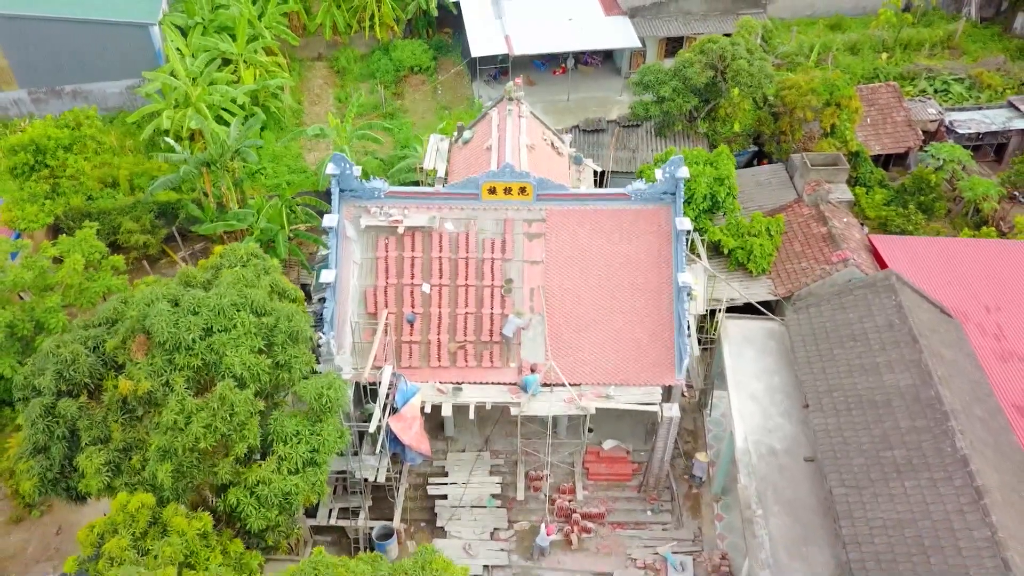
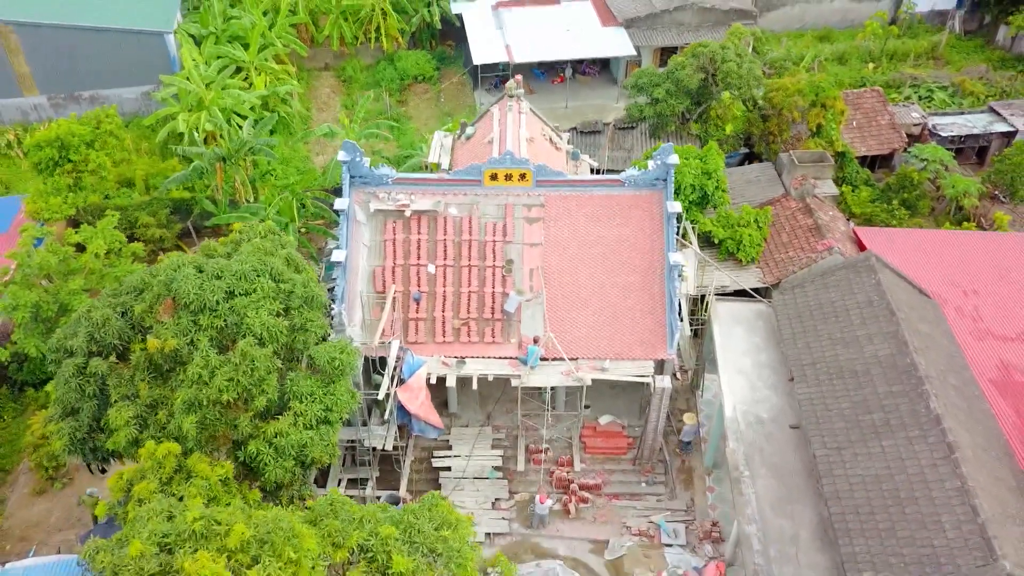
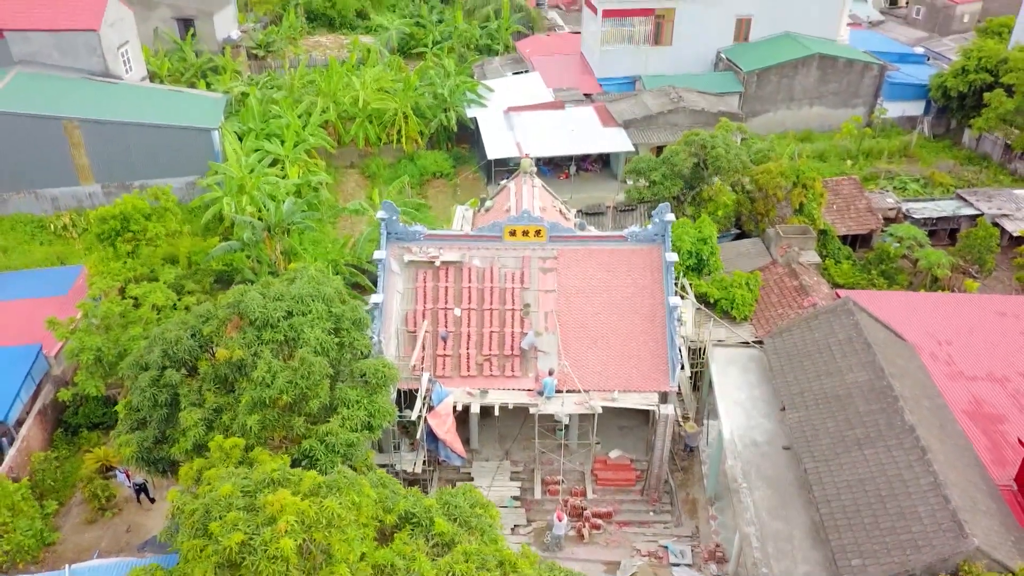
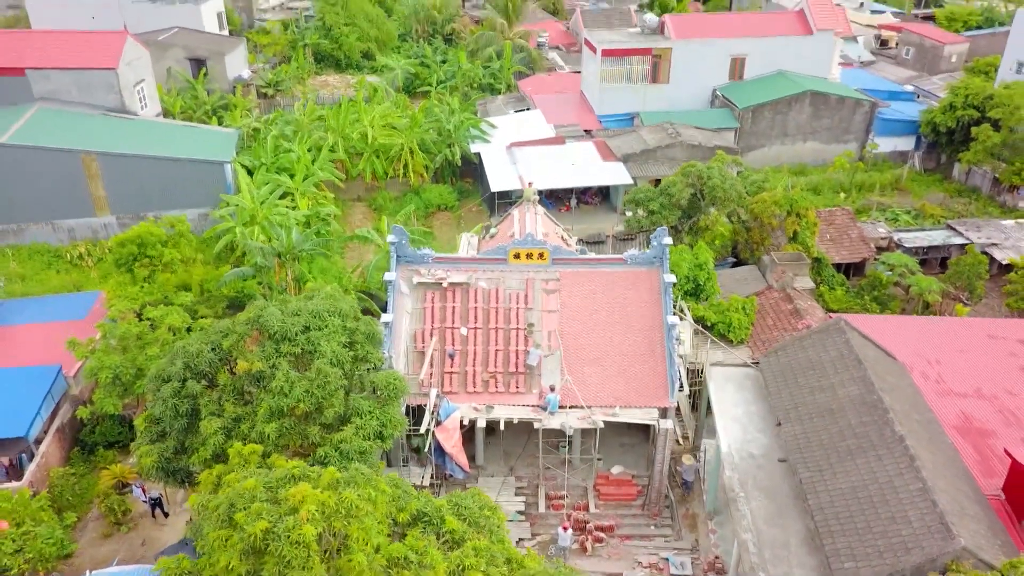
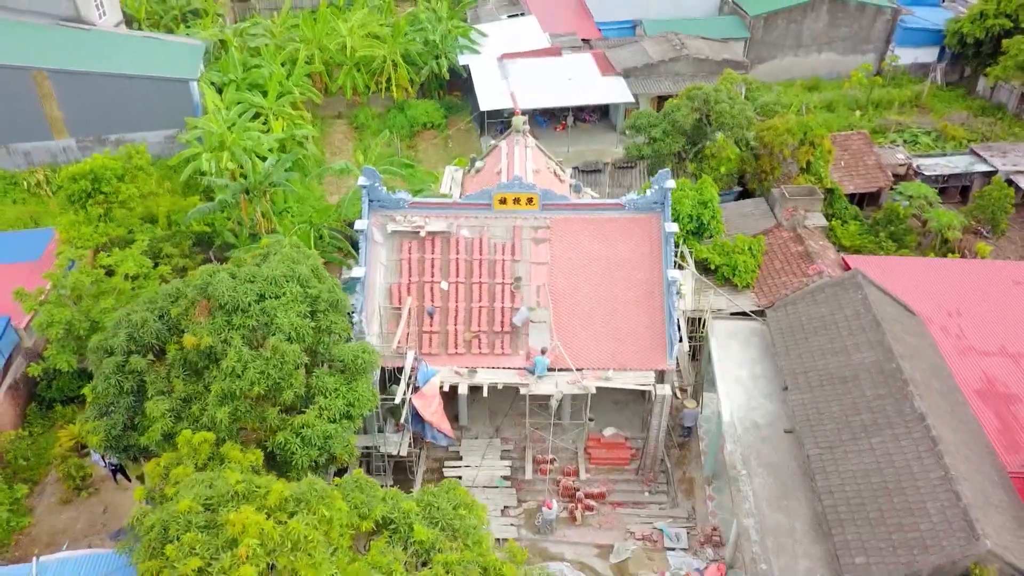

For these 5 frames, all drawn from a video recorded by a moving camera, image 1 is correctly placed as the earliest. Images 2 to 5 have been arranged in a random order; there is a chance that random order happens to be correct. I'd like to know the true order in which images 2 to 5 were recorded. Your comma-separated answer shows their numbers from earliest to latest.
2, 5, 3, 4
